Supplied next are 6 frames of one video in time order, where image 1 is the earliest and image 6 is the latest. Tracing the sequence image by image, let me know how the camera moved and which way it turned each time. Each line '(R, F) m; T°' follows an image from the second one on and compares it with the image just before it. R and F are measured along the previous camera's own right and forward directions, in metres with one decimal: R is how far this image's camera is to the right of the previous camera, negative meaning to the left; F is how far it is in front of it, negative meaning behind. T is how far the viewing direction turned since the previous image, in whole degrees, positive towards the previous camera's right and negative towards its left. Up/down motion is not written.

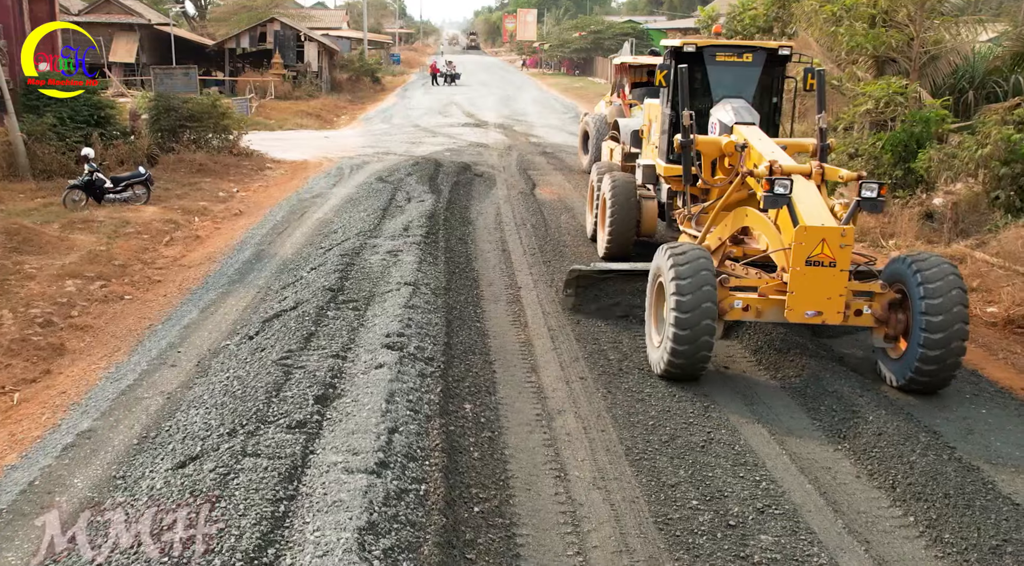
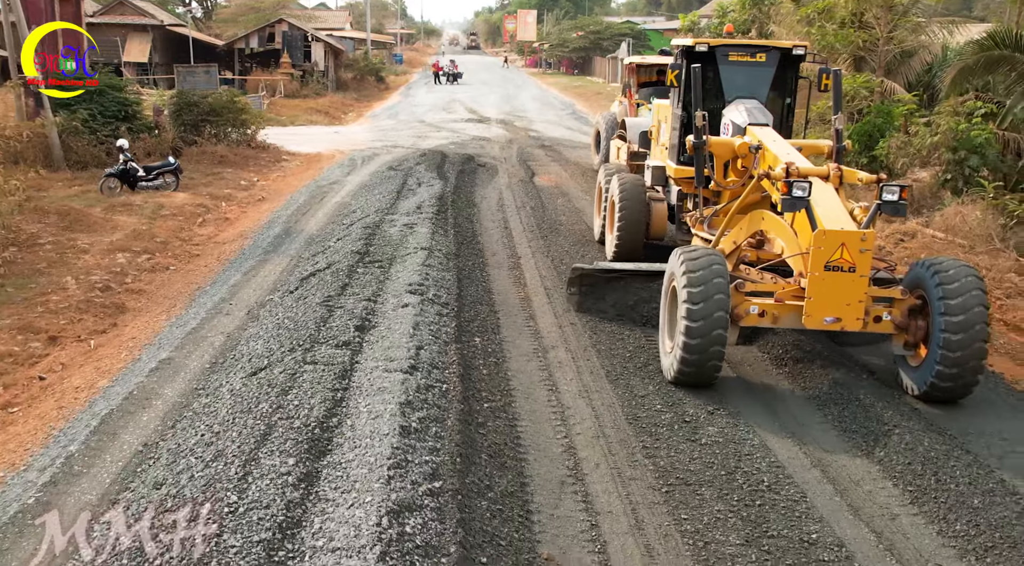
(0.0, -1.4) m; 0°
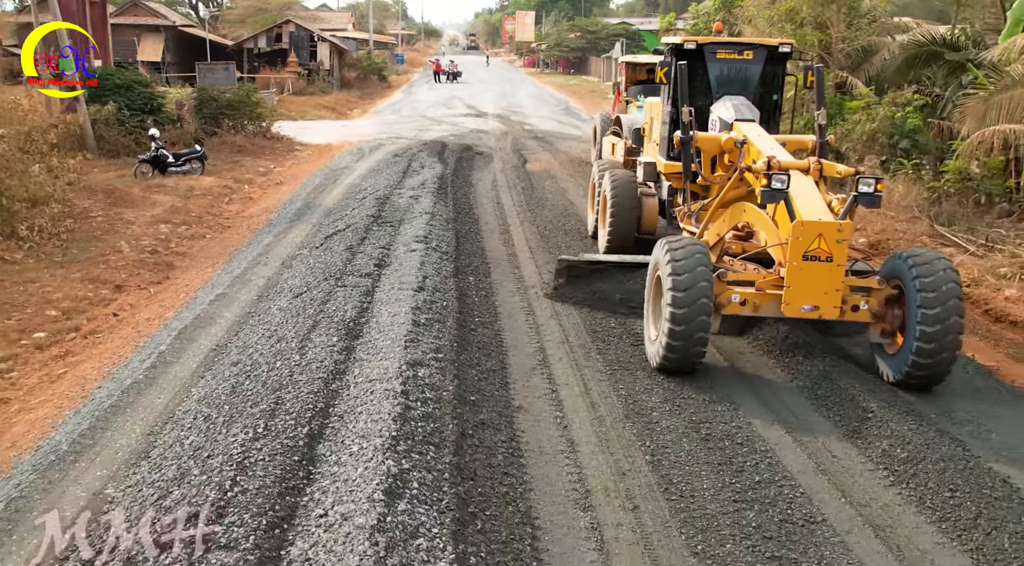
(+0.1, -1.9) m; 0°
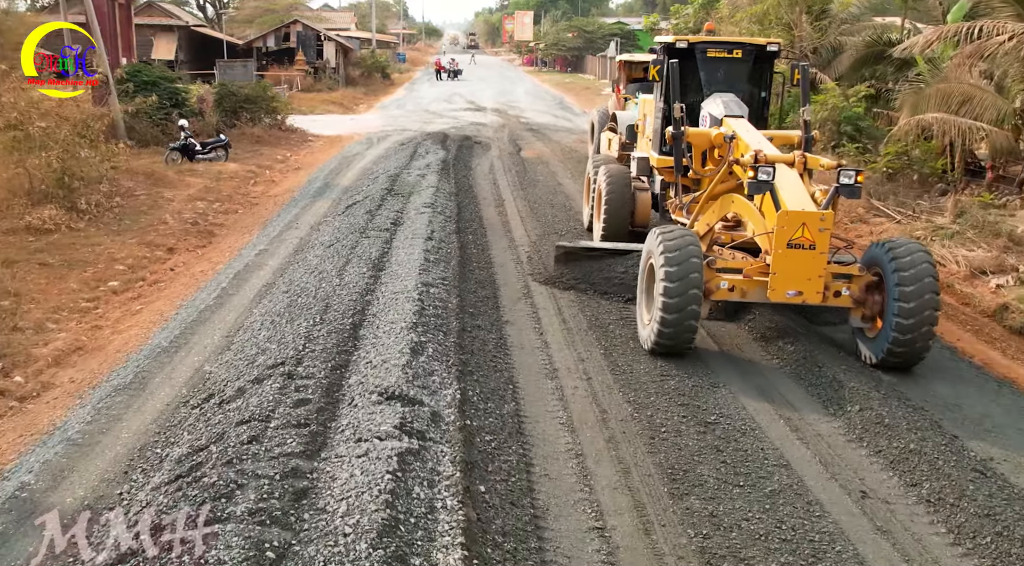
(+0.1, -2.1) m; 0°
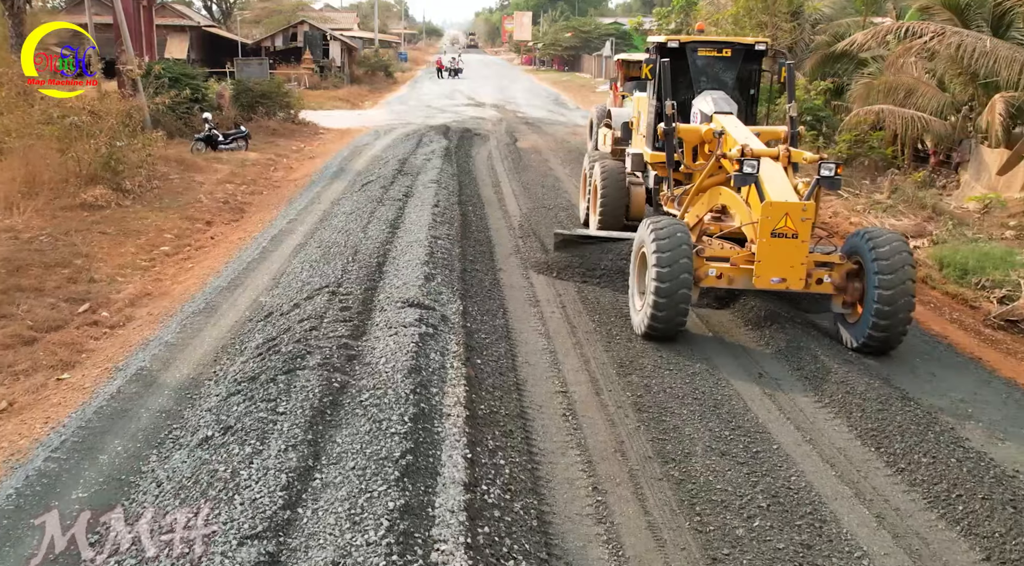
(+0.1, -2.0) m; 0°
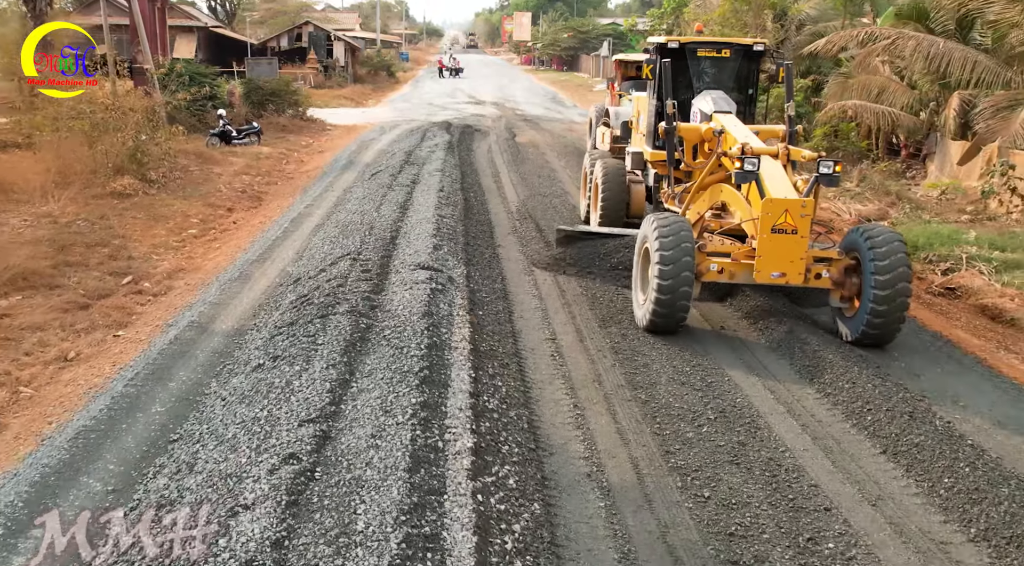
(0.0, -1.3) m; 0°
